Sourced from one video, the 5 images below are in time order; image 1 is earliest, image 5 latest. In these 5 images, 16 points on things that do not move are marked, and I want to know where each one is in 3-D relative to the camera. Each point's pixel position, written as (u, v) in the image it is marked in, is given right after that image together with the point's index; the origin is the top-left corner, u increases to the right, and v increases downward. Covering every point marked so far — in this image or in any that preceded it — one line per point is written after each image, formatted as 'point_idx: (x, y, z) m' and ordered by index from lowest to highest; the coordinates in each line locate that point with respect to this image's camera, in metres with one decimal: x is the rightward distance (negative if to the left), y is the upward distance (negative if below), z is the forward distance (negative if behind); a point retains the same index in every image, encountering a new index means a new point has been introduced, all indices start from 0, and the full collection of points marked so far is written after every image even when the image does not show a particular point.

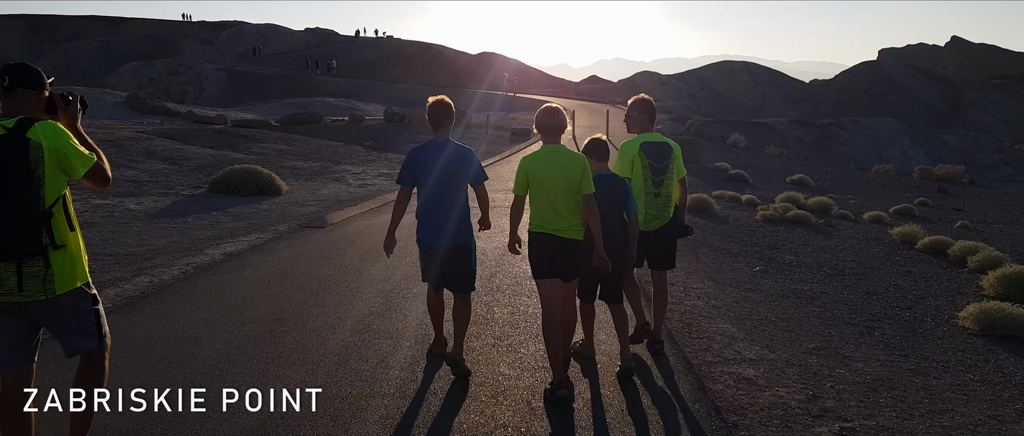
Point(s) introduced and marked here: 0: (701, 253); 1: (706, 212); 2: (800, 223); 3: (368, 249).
0: (+2.2, -0.4, +10.9) m
1: (+3.3, +0.1, +15.6) m
2: (+4.8, -0.1, +15.1) m
3: (-1.5, -0.3, +9.3) m
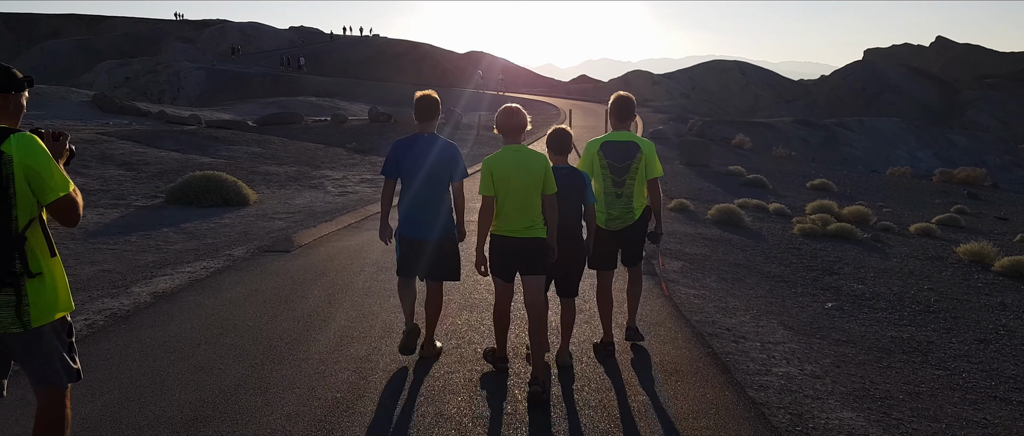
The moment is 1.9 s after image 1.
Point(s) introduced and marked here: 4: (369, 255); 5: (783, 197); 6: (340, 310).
0: (+2.3, -0.6, +8.9) m
1: (+3.3, -0.1, +13.6) m
2: (+4.8, -0.3, +13.1) m
3: (-1.4, -0.5, +7.3) m
4: (-1.4, -0.4, +9.1) m
5: (+5.6, +0.4, +18.6) m
6: (-1.2, -0.6, +6.4) m
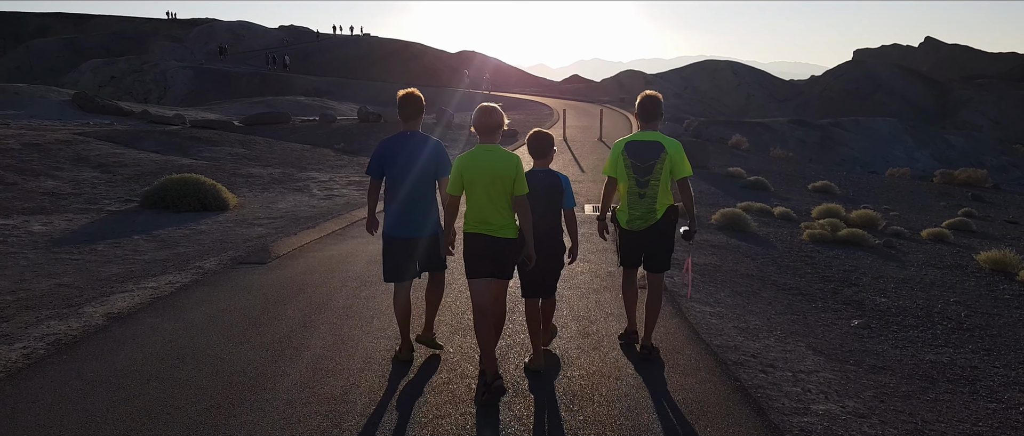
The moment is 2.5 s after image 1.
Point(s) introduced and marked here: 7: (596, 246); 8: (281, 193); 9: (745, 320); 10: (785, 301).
0: (+2.3, -0.7, +8.2) m
1: (+3.3, -0.2, +12.9) m
2: (+4.7, -0.4, +12.5) m
3: (-1.4, -0.6, +6.5) m
4: (-1.4, -0.4, +8.4) m
5: (+5.5, +0.4, +17.9) m
6: (-1.2, -0.7, +5.7) m
7: (+0.9, -0.3, +10.0) m
8: (-4.1, +0.5, +16.2) m
9: (+1.7, -0.8, +6.8) m
10: (+2.4, -0.7, +8.0) m
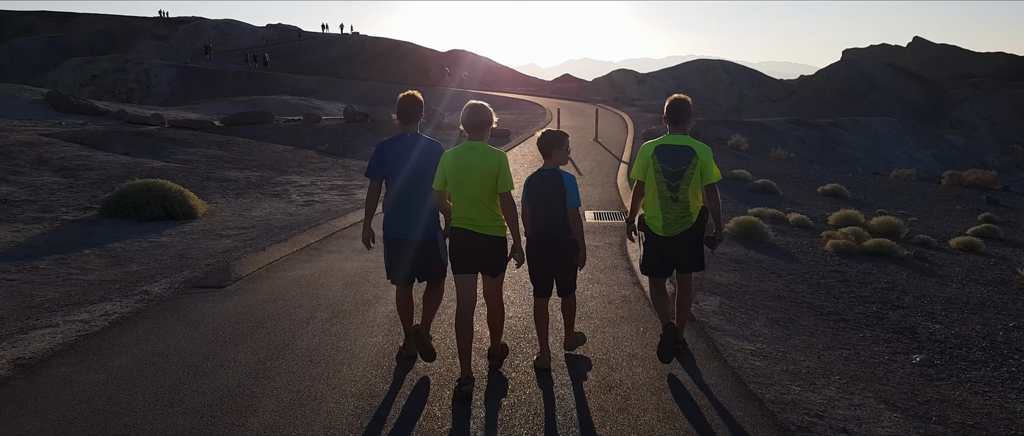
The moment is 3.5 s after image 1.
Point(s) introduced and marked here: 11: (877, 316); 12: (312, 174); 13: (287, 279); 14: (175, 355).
0: (+2.3, -0.8, +7.1) m
1: (+3.2, -0.3, +11.8) m
2: (+4.7, -0.5, +11.4) m
3: (-1.4, -0.8, +5.4) m
4: (-1.5, -0.6, +7.2) m
5: (+5.3, +0.3, +16.8) m
6: (-1.2, -0.9, +4.5) m
7: (+0.9, -0.4, +8.9) m
8: (-4.2, +0.3, +15.0) m
9: (+1.7, -0.9, +5.6) m
10: (+2.4, -0.9, +6.9) m
11: (+3.1, -0.8, +7.8) m
12: (-4.1, +0.9, +18.7) m
13: (-1.9, -0.5, +7.5) m
14: (-1.9, -0.8, +5.1) m
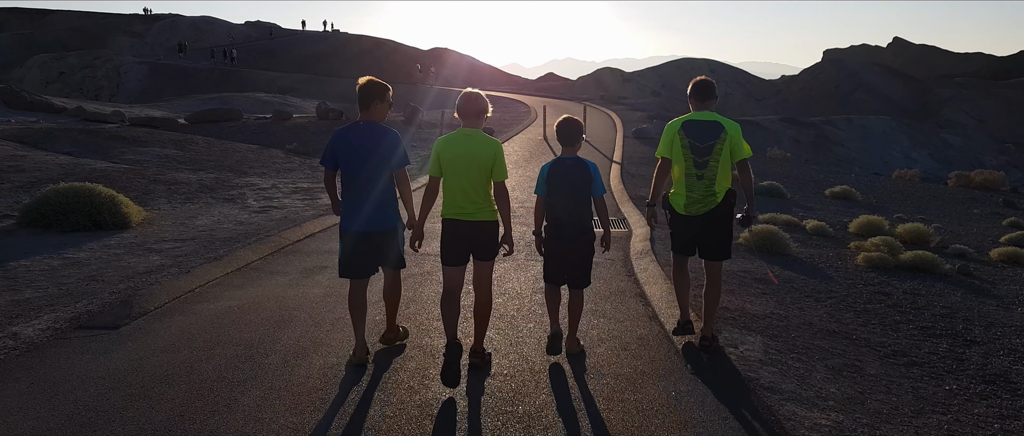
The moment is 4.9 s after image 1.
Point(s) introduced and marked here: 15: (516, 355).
0: (+2.2, -0.9, +5.5) m
1: (+3.0, -0.4, +10.2) m
2: (+4.5, -0.6, +9.8) m
3: (-1.5, -0.9, +3.7) m
4: (-1.6, -0.7, +5.6) m
5: (+5.1, +0.1, +15.3) m
6: (-1.3, -1.0, +2.9) m
7: (+0.8, -0.5, +7.3) m
8: (-4.5, +0.2, +13.3) m
9: (+1.7, -1.0, +4.0) m
10: (+2.3, -1.0, +5.3) m
11: (+3.0, -0.9, +6.2) m
12: (-4.4, +0.8, +16.9) m
13: (-2.0, -0.6, +5.9) m
14: (-2.0, -0.9, +3.5) m
15: (0.0, -0.8, +5.0) m
